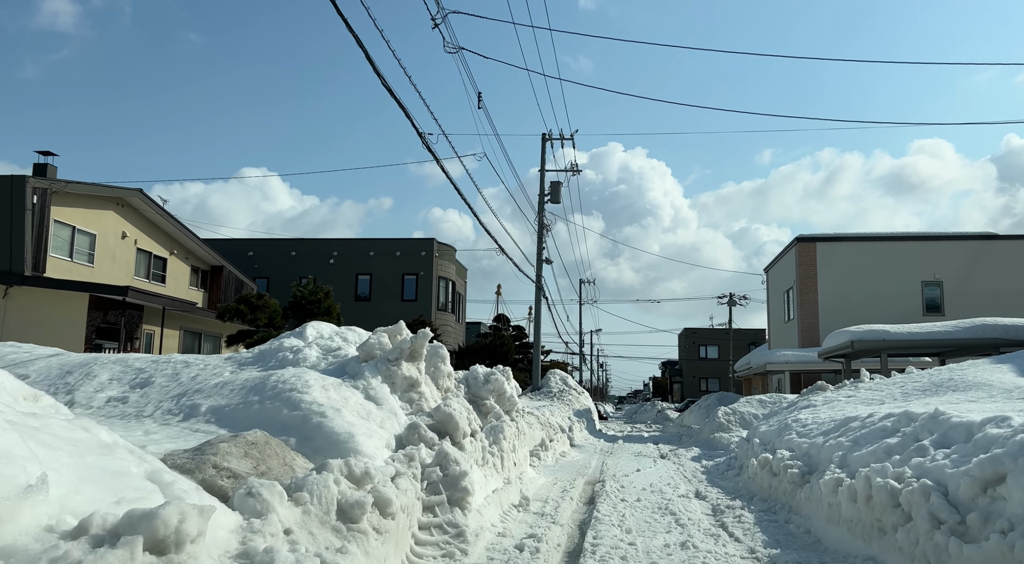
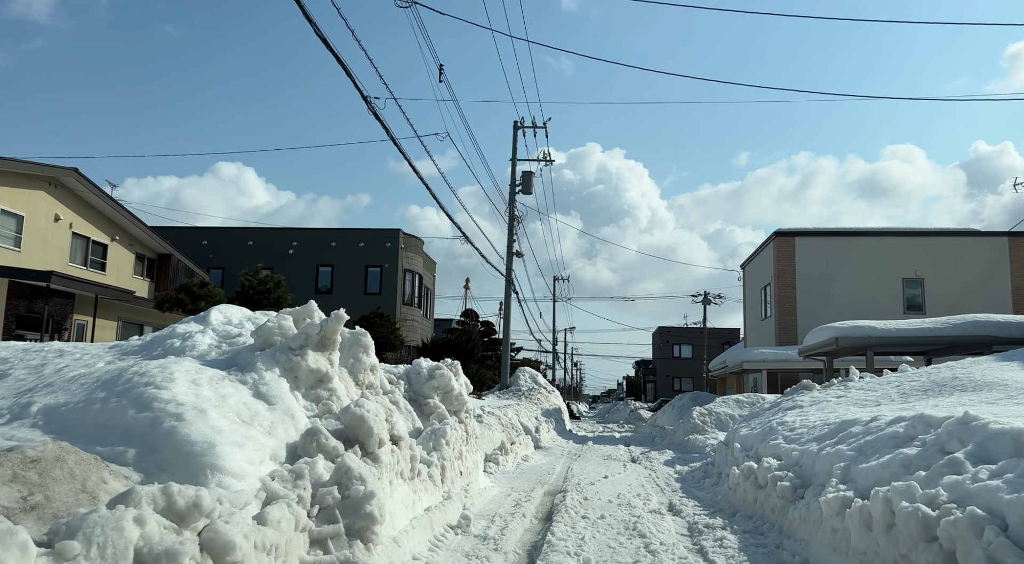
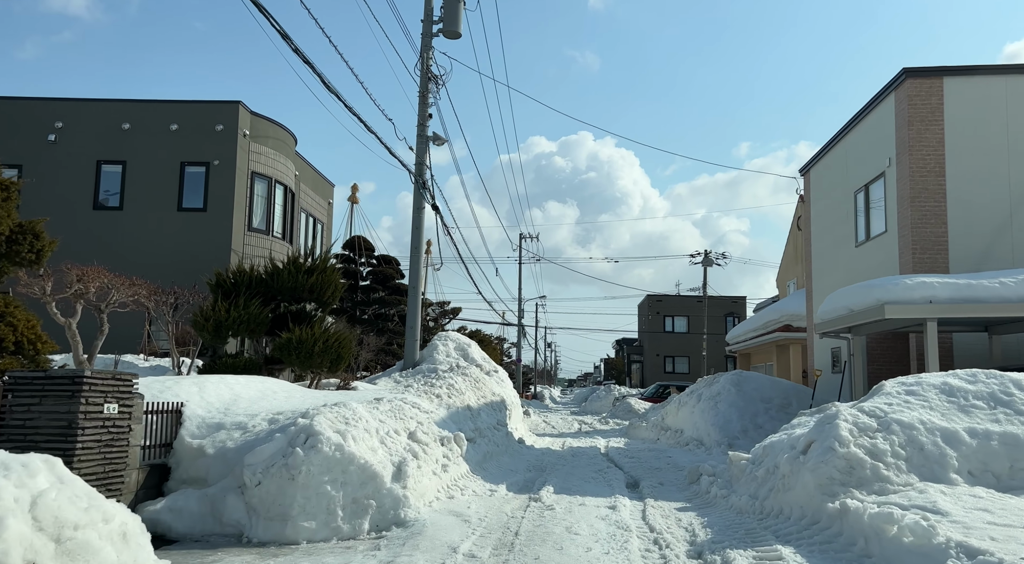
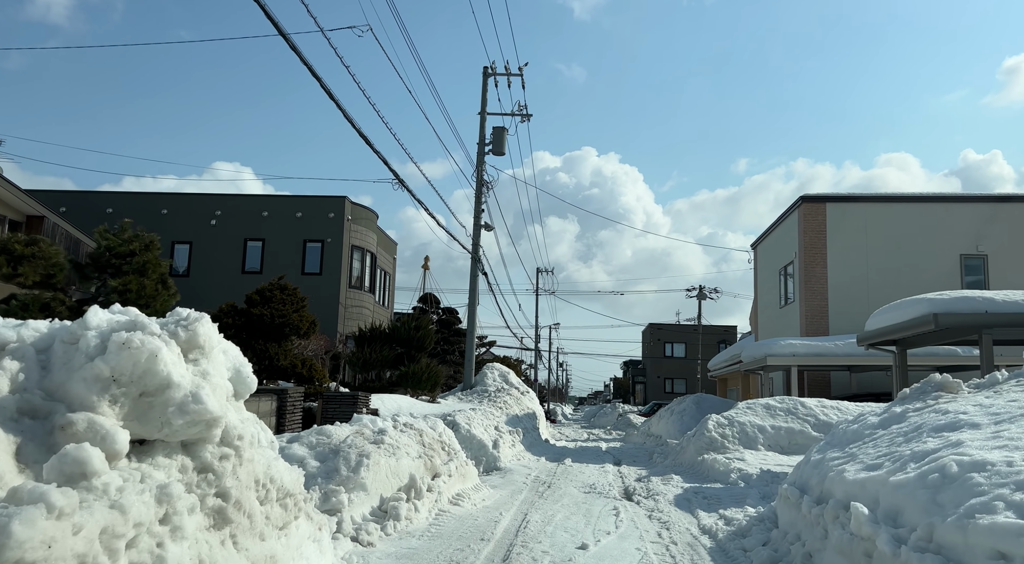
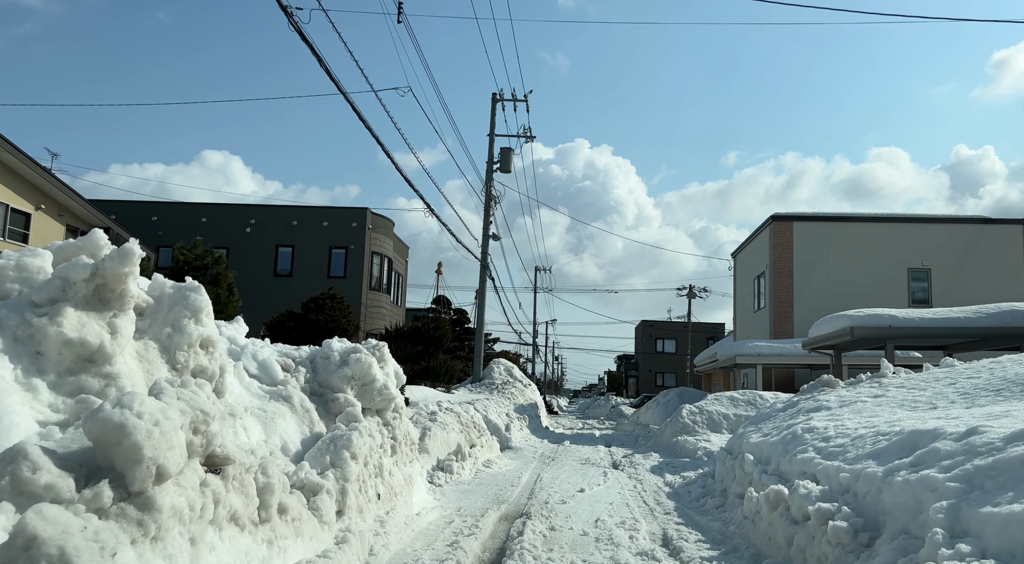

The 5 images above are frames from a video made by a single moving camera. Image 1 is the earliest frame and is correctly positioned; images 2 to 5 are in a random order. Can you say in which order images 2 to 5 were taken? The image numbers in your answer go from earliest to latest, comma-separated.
2, 5, 4, 3
